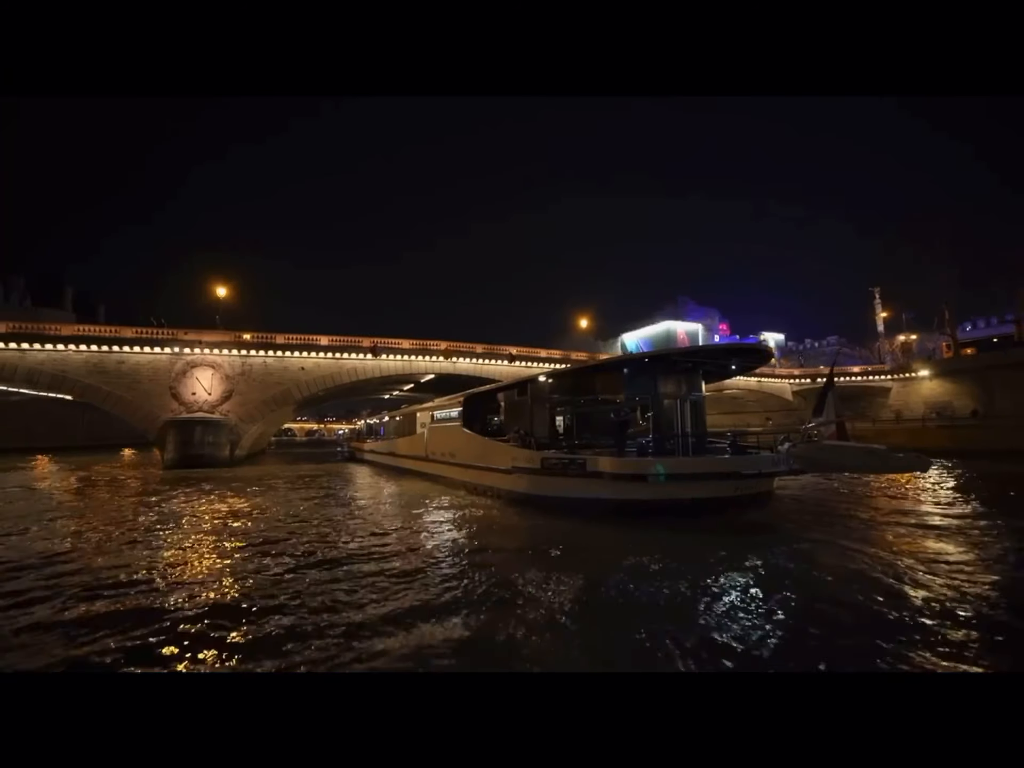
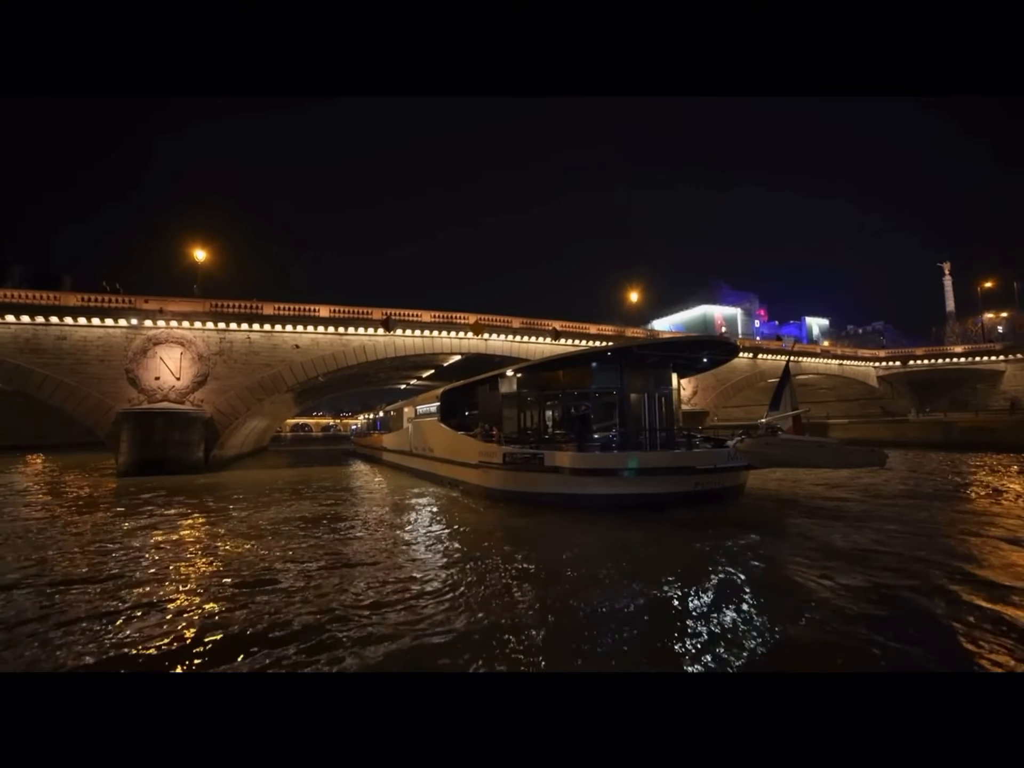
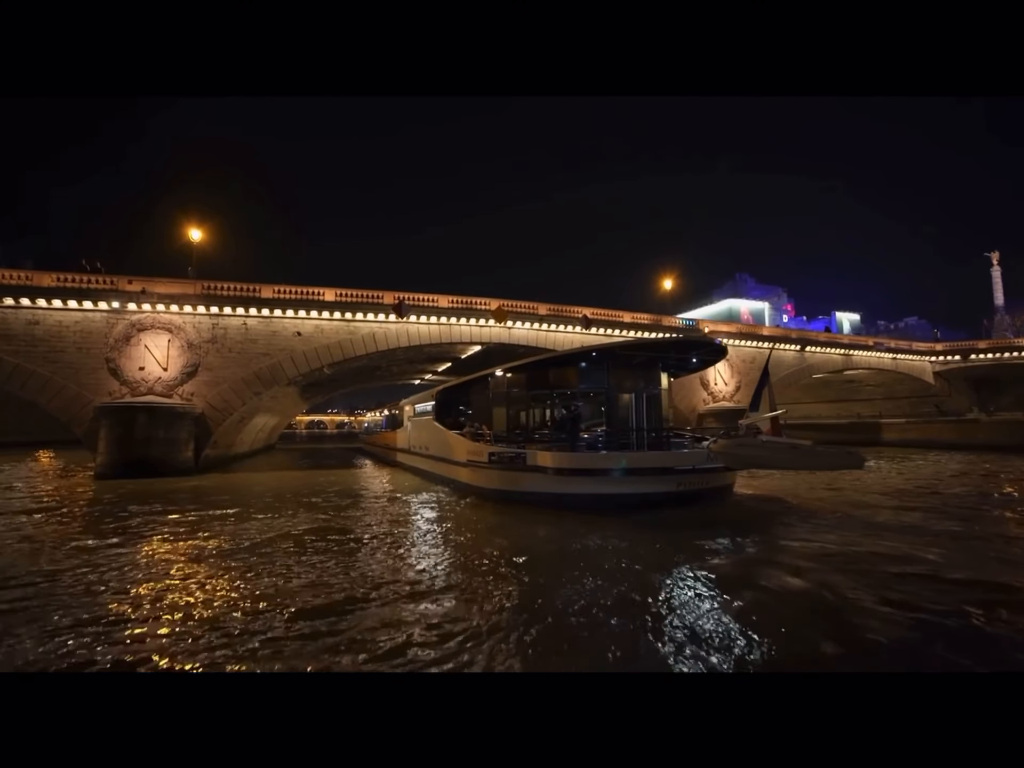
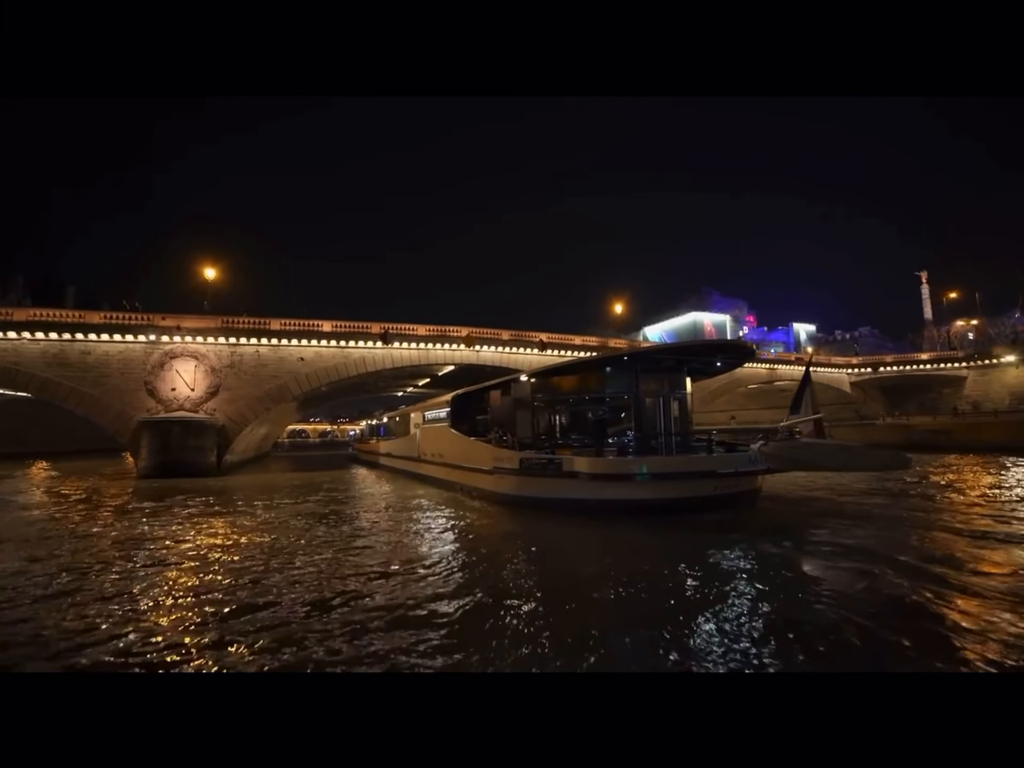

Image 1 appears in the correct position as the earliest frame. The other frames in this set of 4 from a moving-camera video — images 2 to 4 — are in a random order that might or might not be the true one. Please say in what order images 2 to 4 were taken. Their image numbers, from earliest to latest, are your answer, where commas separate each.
4, 2, 3
